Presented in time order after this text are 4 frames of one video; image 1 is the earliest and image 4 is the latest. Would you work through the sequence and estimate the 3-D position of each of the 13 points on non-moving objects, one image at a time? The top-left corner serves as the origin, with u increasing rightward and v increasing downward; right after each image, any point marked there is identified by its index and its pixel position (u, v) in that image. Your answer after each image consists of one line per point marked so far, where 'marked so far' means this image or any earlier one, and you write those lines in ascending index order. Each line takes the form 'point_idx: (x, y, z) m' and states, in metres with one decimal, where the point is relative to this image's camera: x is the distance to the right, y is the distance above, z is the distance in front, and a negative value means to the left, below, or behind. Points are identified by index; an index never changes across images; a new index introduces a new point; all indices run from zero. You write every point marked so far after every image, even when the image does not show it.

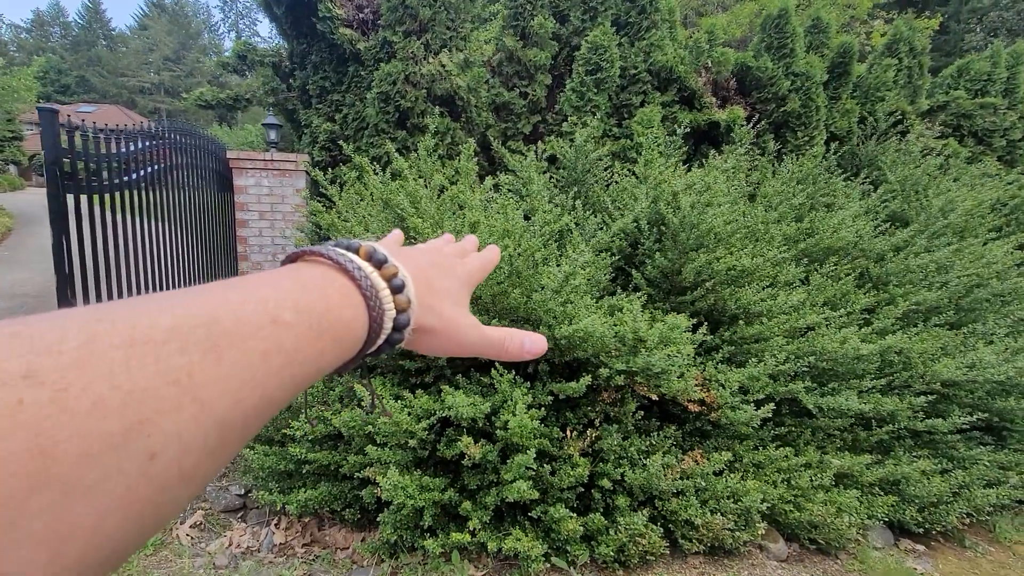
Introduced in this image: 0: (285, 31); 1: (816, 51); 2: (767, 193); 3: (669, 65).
0: (-2.3, +2.6, +4.9) m
1: (+3.7, +2.9, +6.0) m
2: (+2.2, +0.8, +4.2) m
3: (+1.6, +2.3, +5.0) m
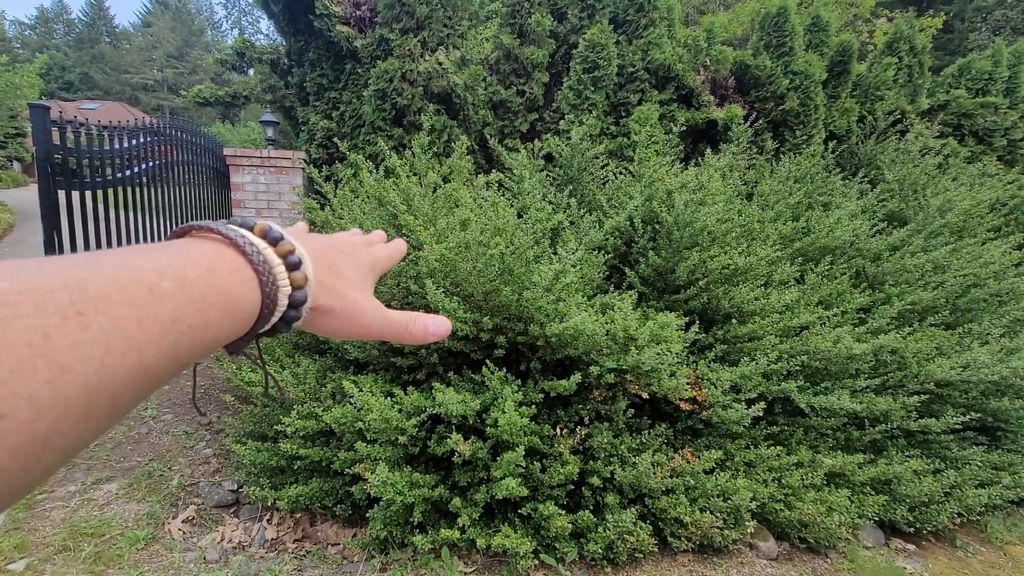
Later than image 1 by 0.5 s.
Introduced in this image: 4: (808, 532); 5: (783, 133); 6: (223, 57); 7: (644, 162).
0: (-2.3, +2.6, +4.9) m
1: (+3.7, +2.9, +6.0) m
2: (+2.2, +0.8, +4.2) m
3: (+1.6, +2.3, +5.0) m
4: (+1.6, -1.3, +2.6) m
5: (+3.0, +1.8, +5.5) m
6: (-3.4, +2.7, +5.8) m
7: (+1.1, +1.0, +4.1) m
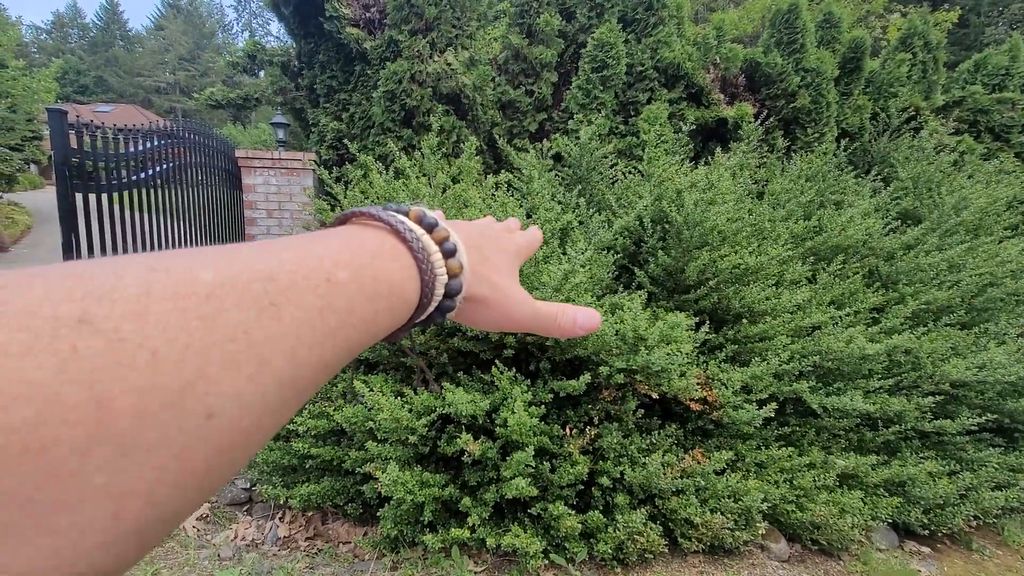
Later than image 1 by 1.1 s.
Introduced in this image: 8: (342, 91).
0: (-2.2, +2.6, +4.9) m
1: (+3.8, +2.9, +5.9) m
2: (+2.2, +0.8, +4.2) m
3: (+1.7, +2.3, +5.0) m
4: (+1.6, -1.3, +2.6) m
5: (+3.1, +1.8, +5.4) m
6: (-3.3, +2.7, +5.9) m
7: (+1.2, +1.0, +4.0) m
8: (-1.7, +2.0, +4.8) m
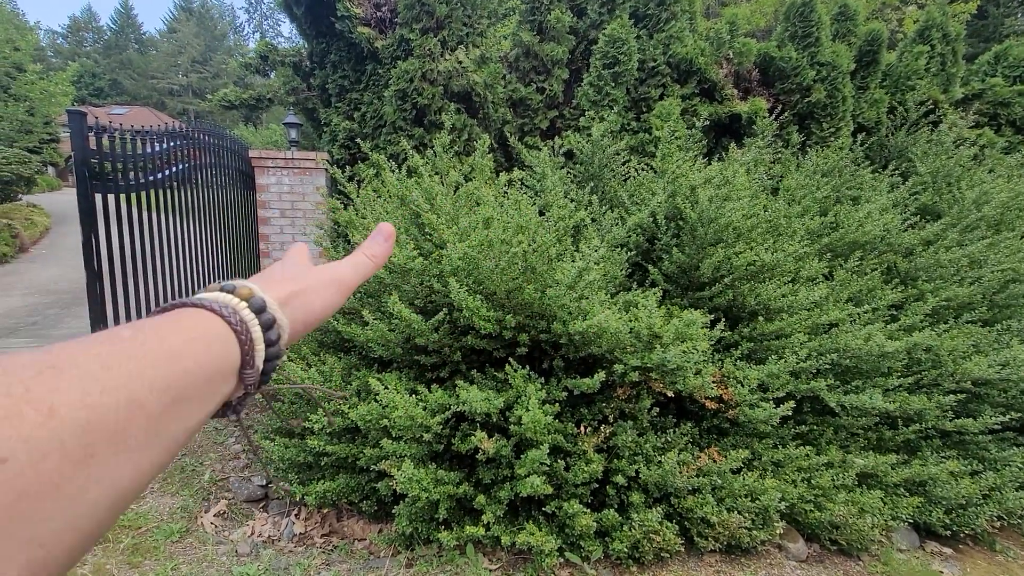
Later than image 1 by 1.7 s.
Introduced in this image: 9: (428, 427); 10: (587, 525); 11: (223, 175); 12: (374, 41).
0: (-2.1, +2.6, +4.9) m
1: (+3.9, +3.0, +5.8) m
2: (+2.3, +0.9, +4.1) m
3: (+1.8, +2.3, +4.9) m
4: (+1.7, -1.3, +2.5) m
5: (+3.3, +1.8, +5.4) m
6: (-3.2, +2.8, +5.9) m
7: (+1.2, +1.1, +4.0) m
8: (-1.6, +2.0, +4.8) m
9: (-0.4, -0.7, +2.5) m
10: (+0.4, -1.1, +2.3) m
11: (-2.6, +1.0, +4.4) m
12: (-1.3, +2.4, +4.7) m
